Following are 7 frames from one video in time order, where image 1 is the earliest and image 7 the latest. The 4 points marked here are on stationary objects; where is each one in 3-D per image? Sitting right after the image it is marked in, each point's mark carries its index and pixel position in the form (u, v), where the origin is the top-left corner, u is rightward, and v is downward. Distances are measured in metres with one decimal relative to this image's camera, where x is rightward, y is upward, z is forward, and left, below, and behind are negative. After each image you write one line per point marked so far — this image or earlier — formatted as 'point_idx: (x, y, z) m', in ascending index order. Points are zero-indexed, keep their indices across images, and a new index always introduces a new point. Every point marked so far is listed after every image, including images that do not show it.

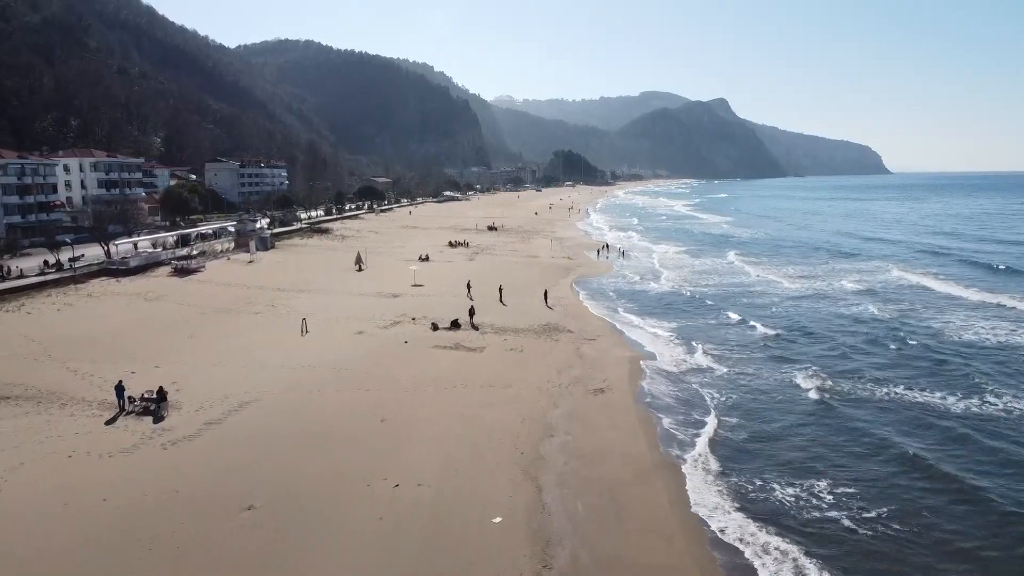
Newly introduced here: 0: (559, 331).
0: (+1.0, -1.0, +19.4) m
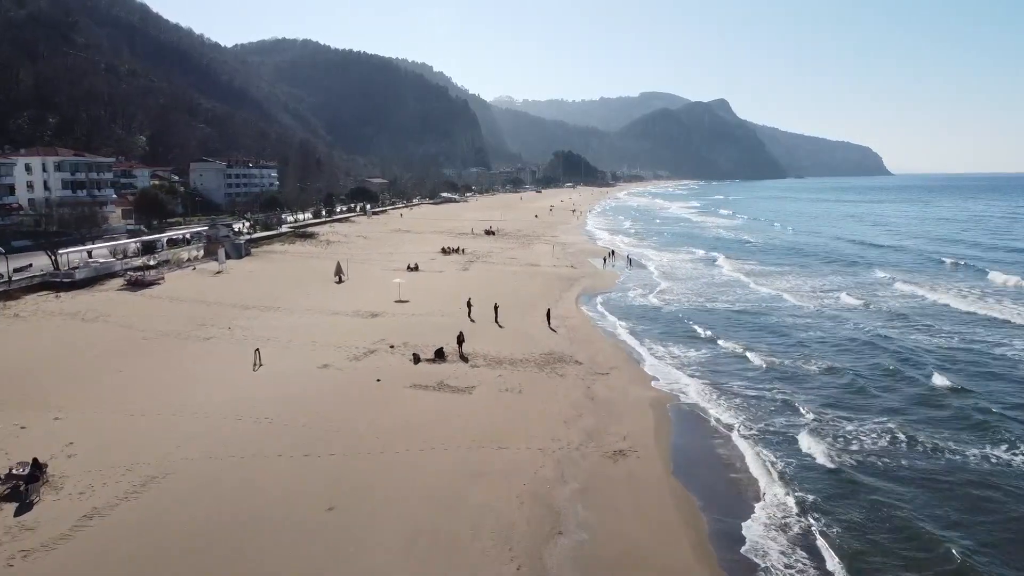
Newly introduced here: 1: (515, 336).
0: (+1.0, -1.5, +16.2) m
1: (+0.1, -1.1, +18.9) m
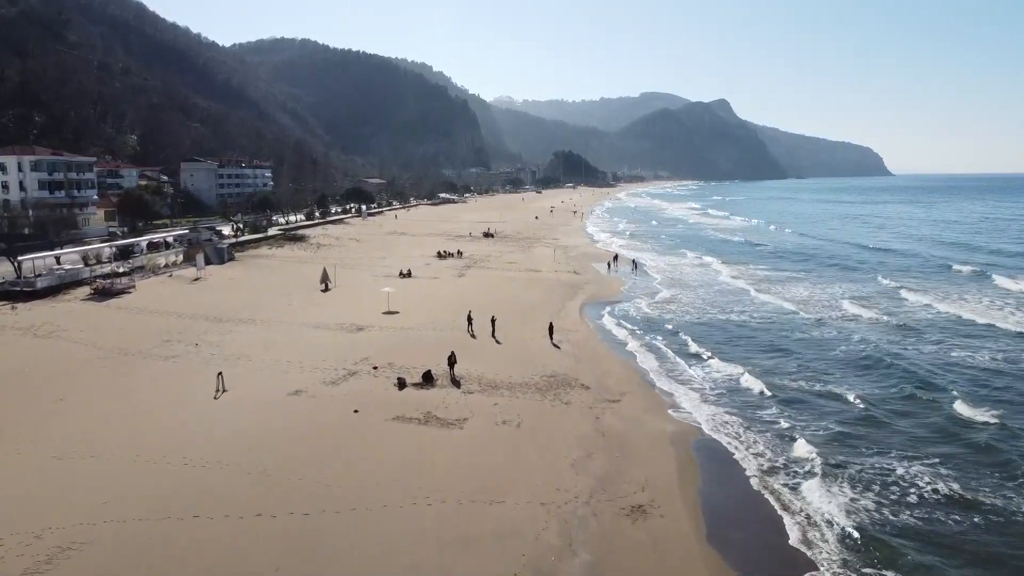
0: (+0.9, -1.7, +14.3) m
1: (0.0, -1.4, +17.0) m
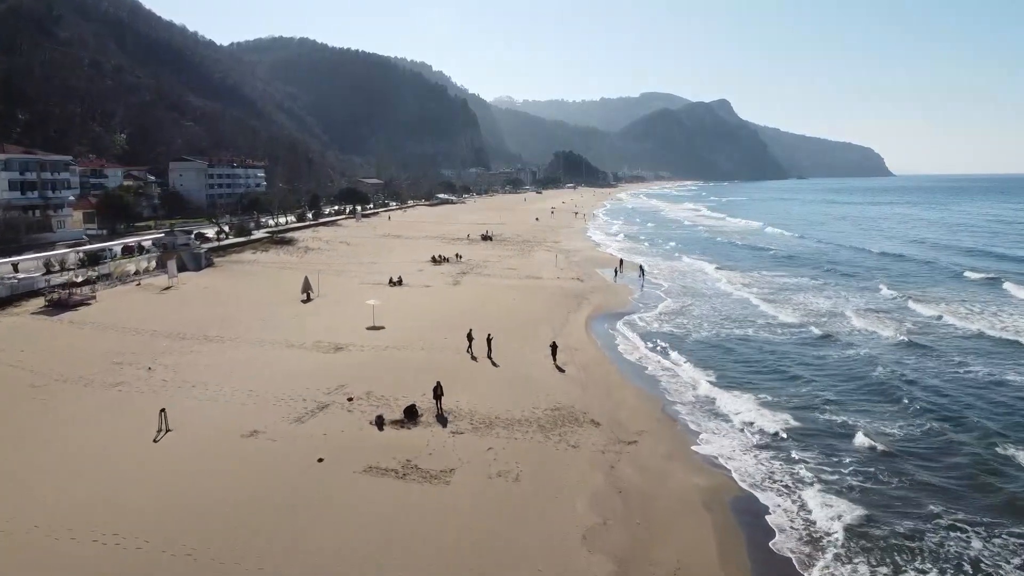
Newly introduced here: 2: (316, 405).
0: (+0.9, -2.0, +12.2) m
1: (0.0, -1.6, +14.9) m
2: (-3.0, -1.8, +12.9) m
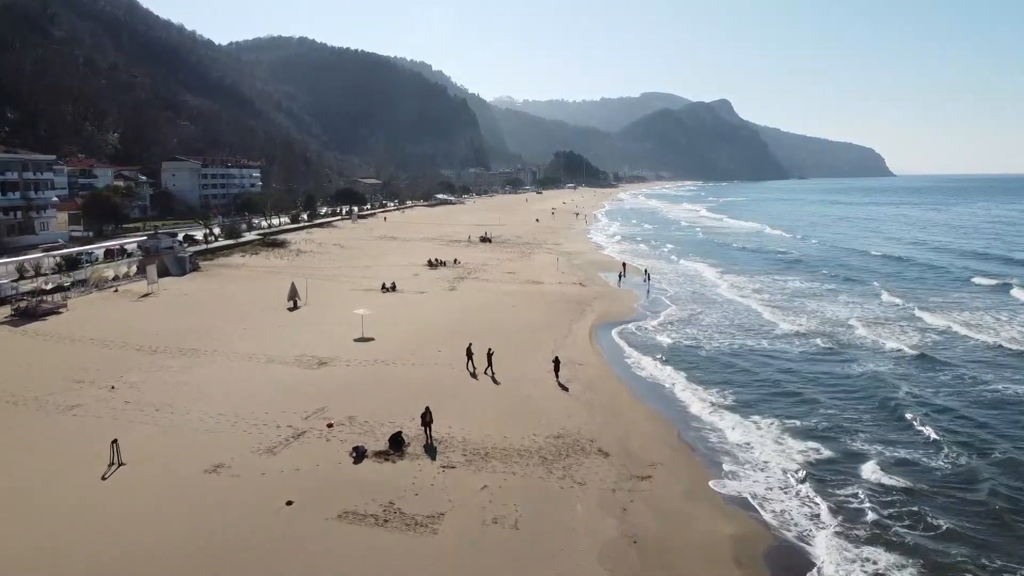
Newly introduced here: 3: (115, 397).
0: (+0.9, -2.2, +10.8) m
1: (0.0, -1.8, +13.5) m
2: (-3.0, -2.0, +11.6) m
3: (-6.3, -1.7, +13.4) m
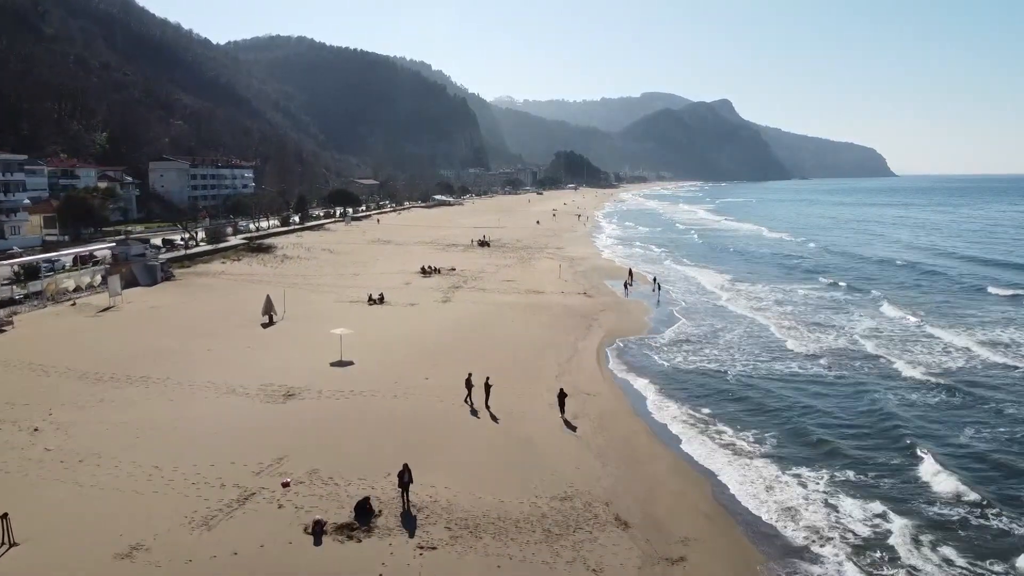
0: (+0.8, -2.5, +8.6) m
1: (0.0, -2.2, +11.4) m
2: (-3.1, -2.3, +9.4) m
3: (-6.3, -2.0, +11.2) m
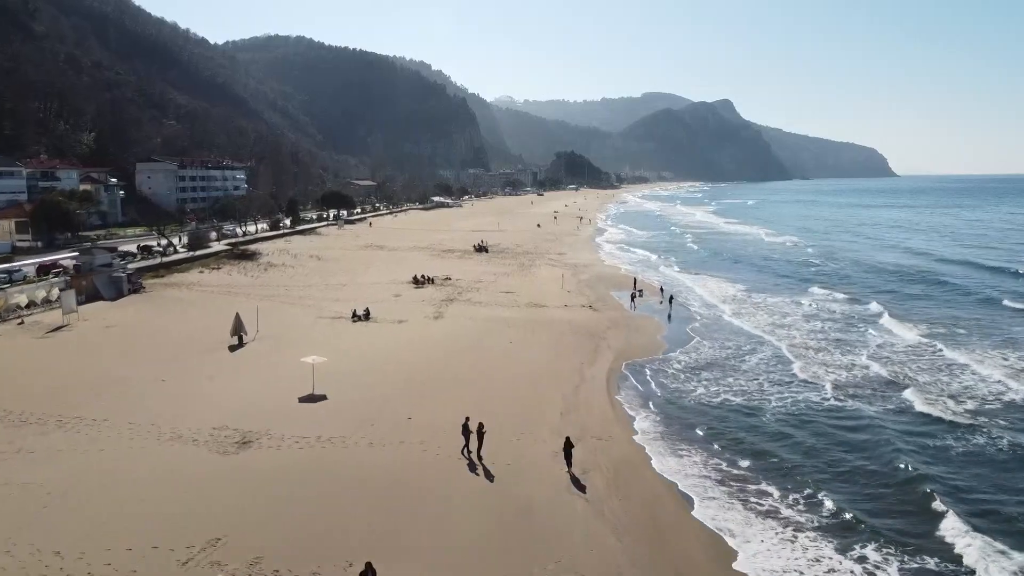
0: (+0.8, -2.9, +6.5) m
1: (-0.1, -2.5, +9.2) m
2: (-3.1, -2.7, +7.3) m
3: (-6.4, -2.4, +9.1) m
